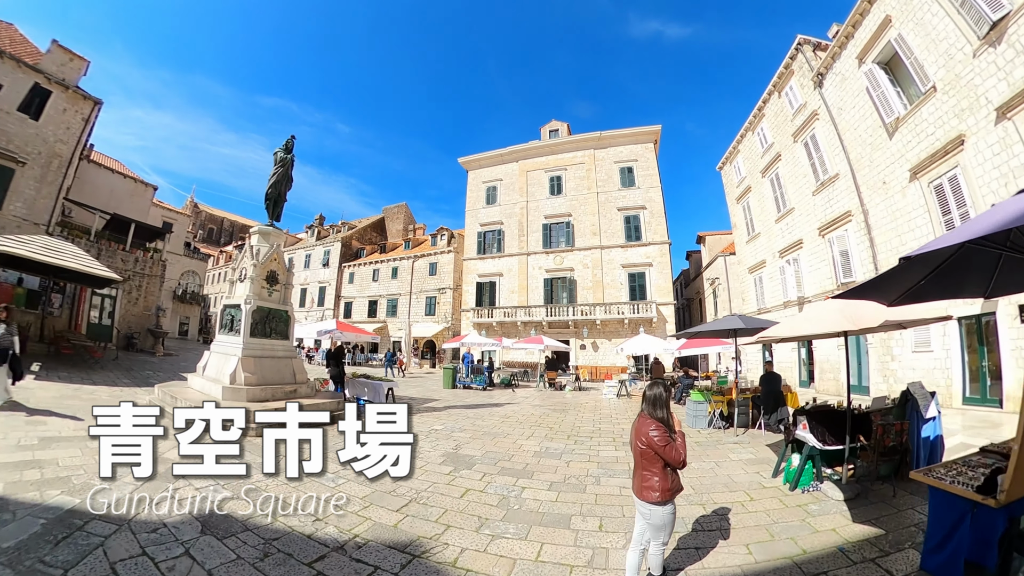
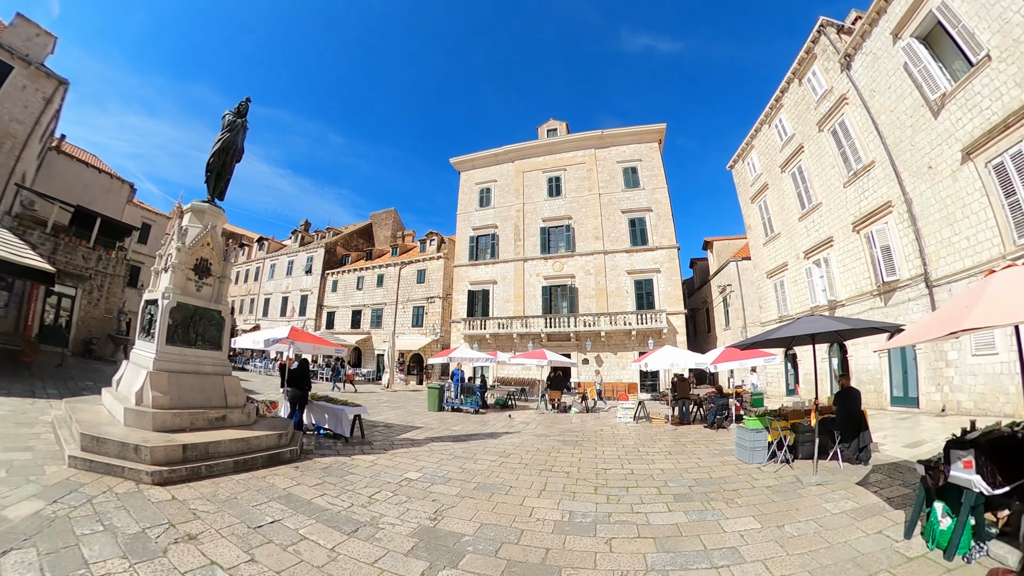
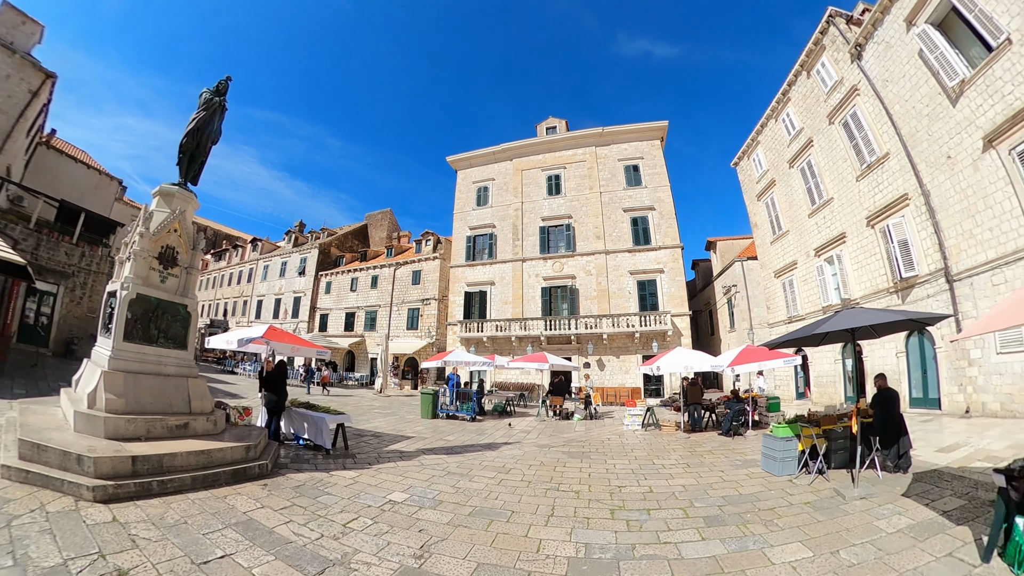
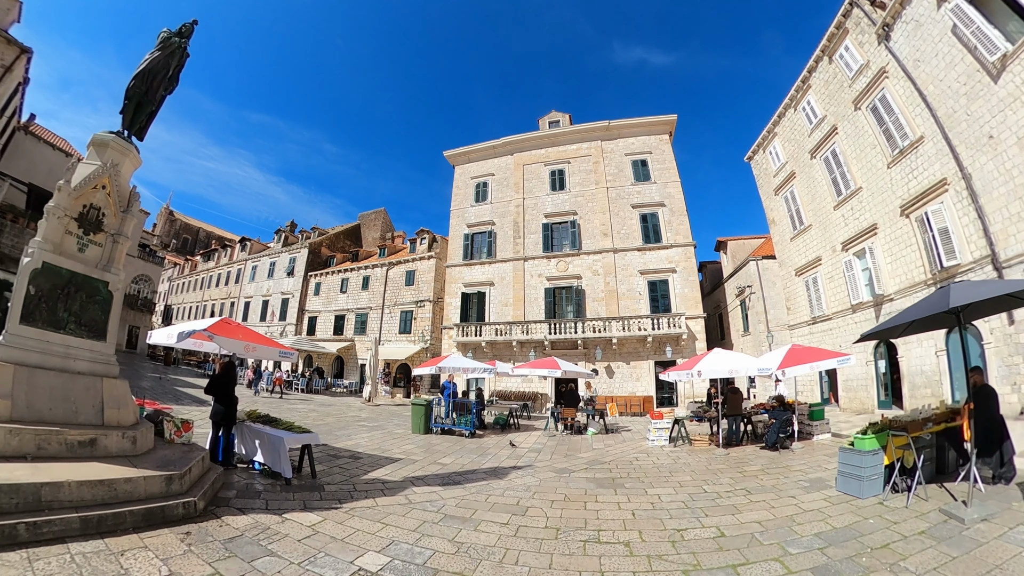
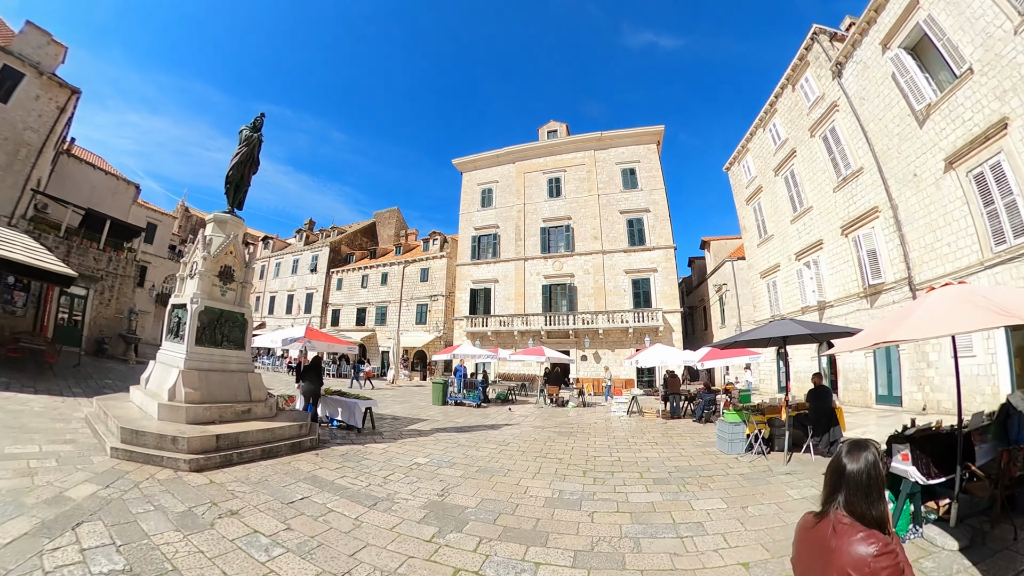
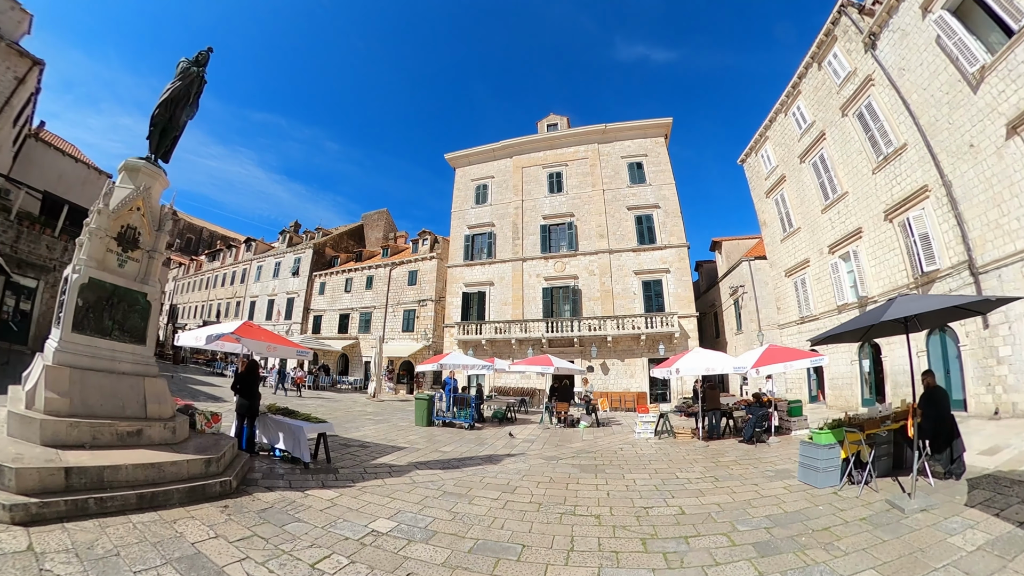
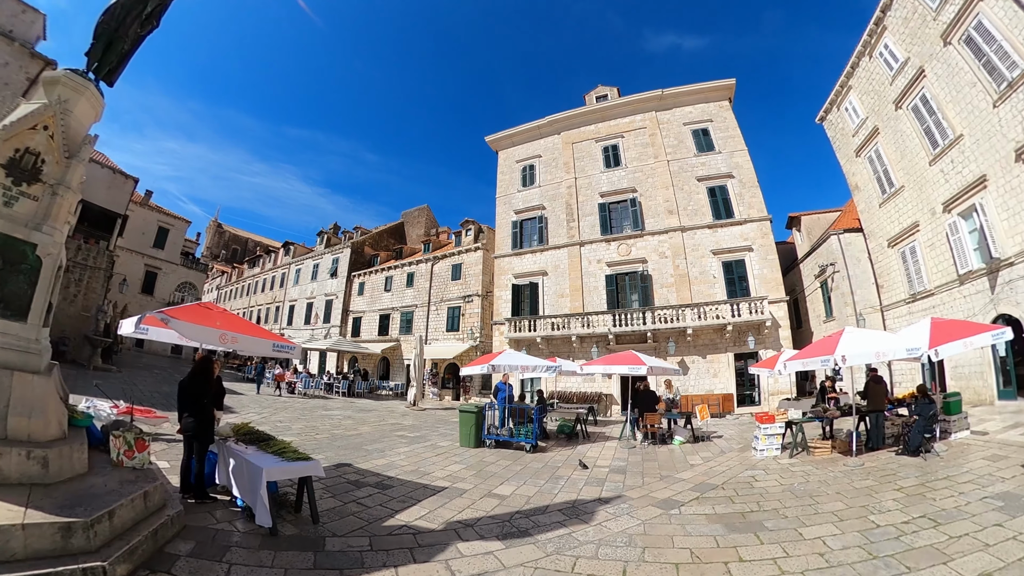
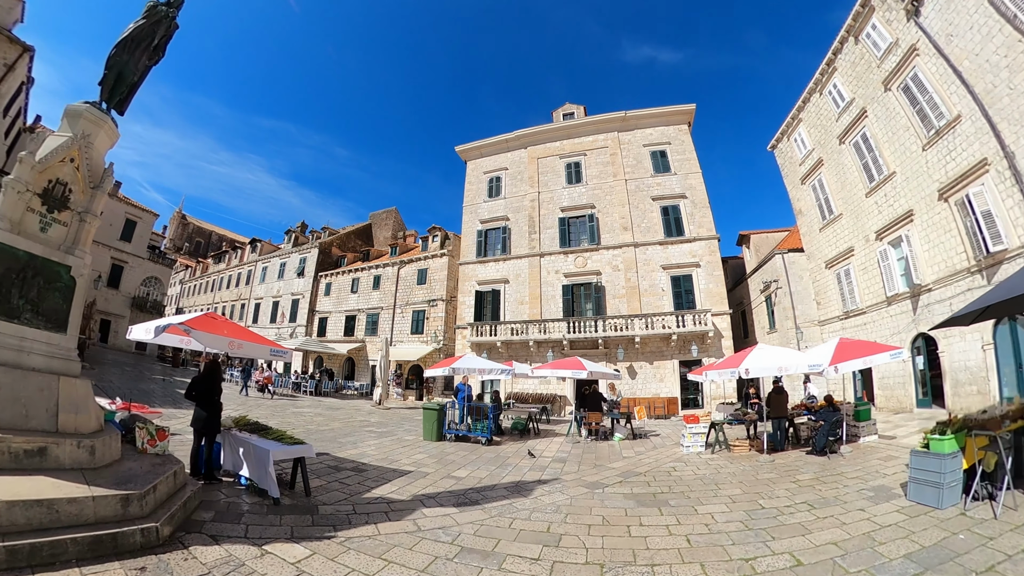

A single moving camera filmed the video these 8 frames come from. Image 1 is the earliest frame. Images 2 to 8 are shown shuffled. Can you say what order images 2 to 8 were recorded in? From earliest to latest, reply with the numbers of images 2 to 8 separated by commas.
5, 2, 3, 6, 4, 8, 7
